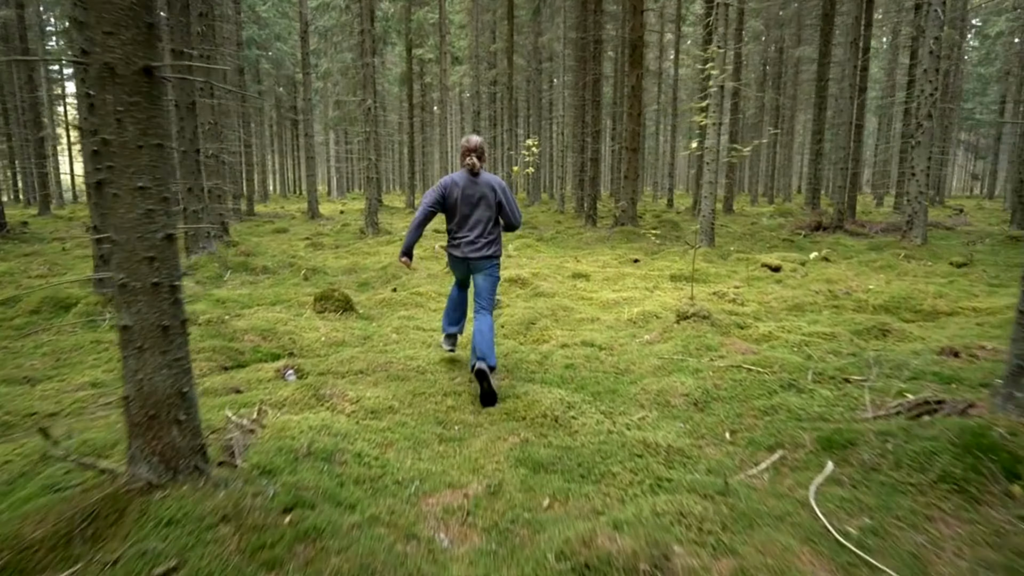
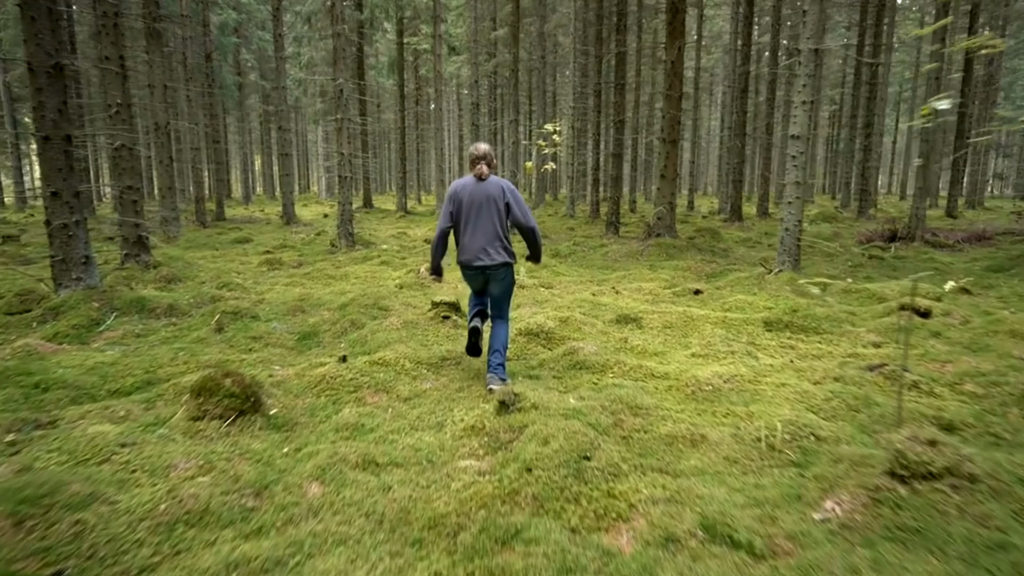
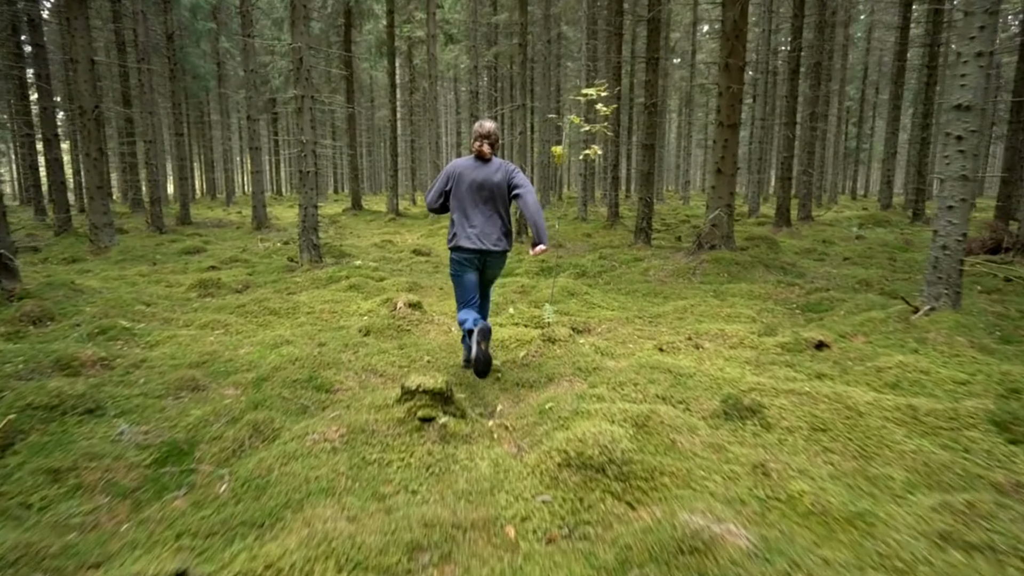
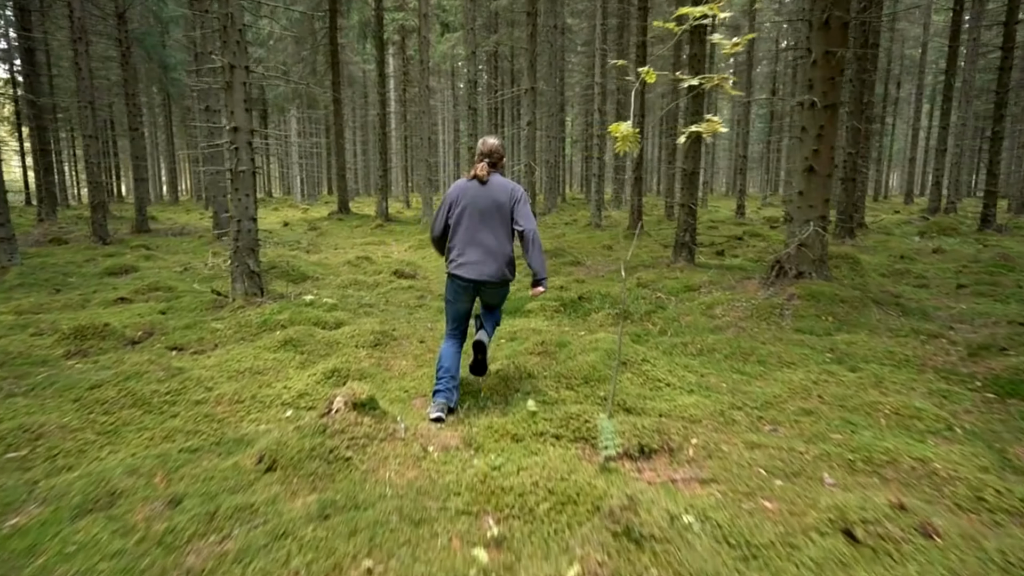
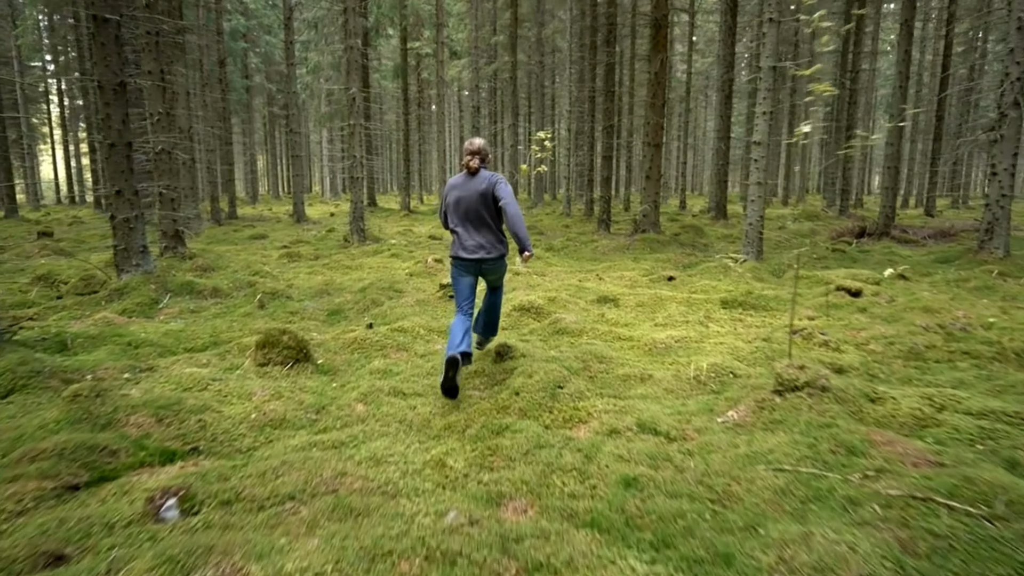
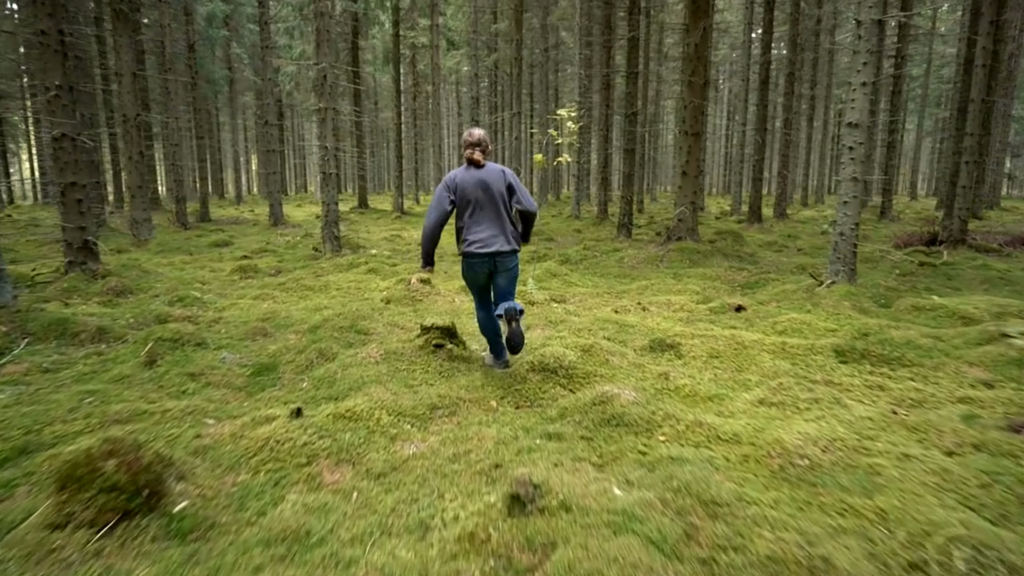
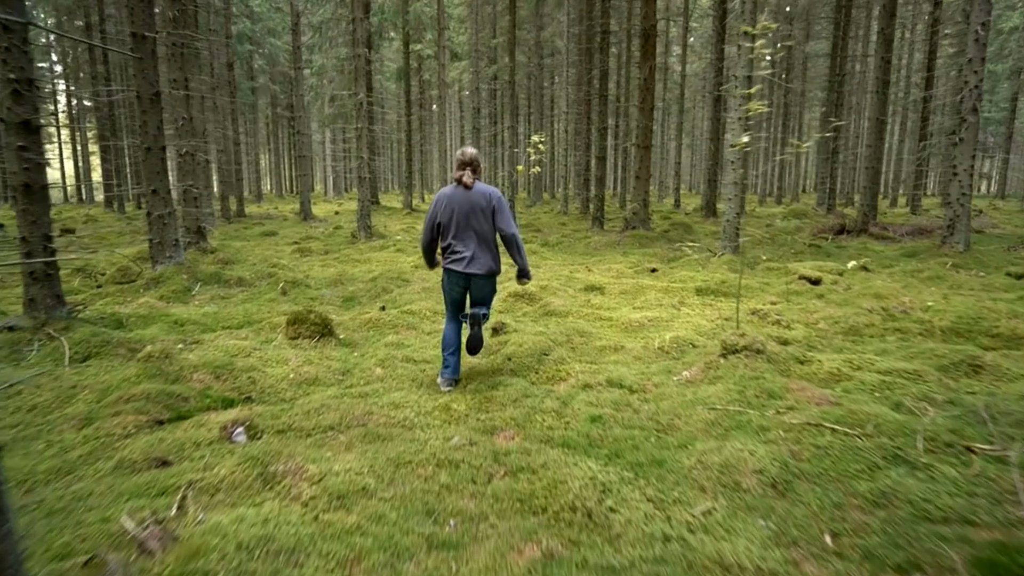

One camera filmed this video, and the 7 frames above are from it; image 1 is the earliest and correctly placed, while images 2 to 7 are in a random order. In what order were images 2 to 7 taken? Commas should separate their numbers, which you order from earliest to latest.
7, 5, 2, 6, 3, 4
